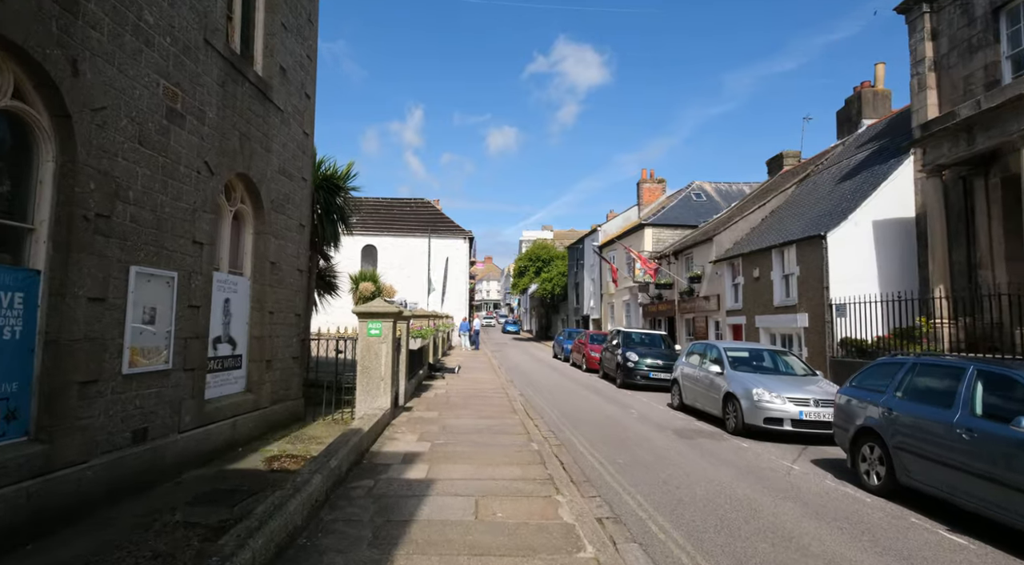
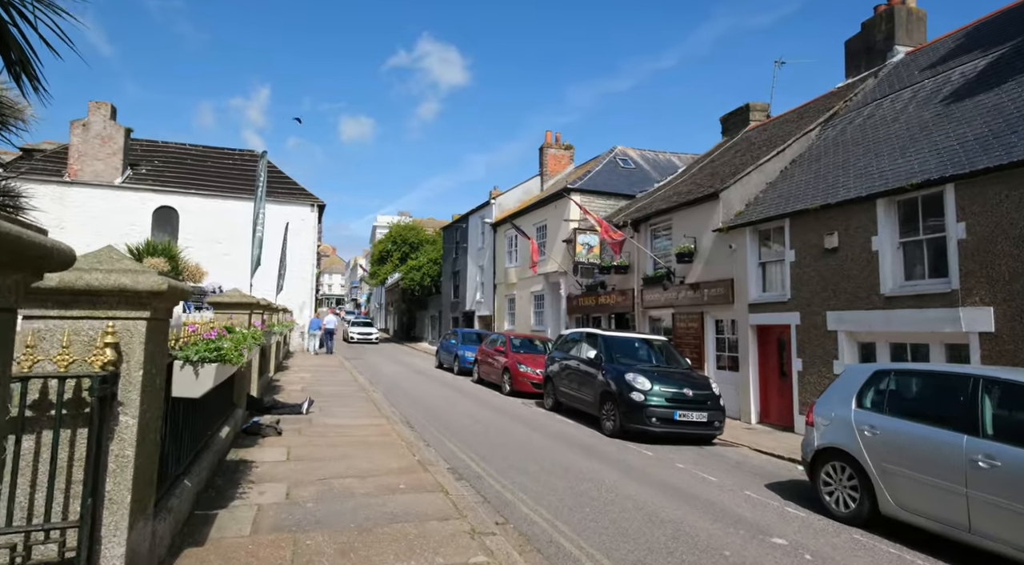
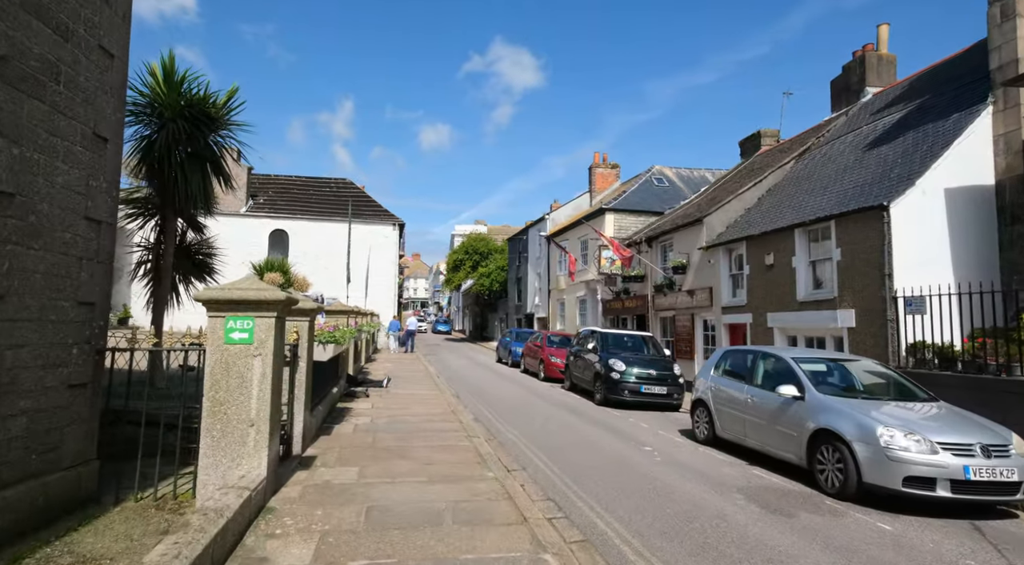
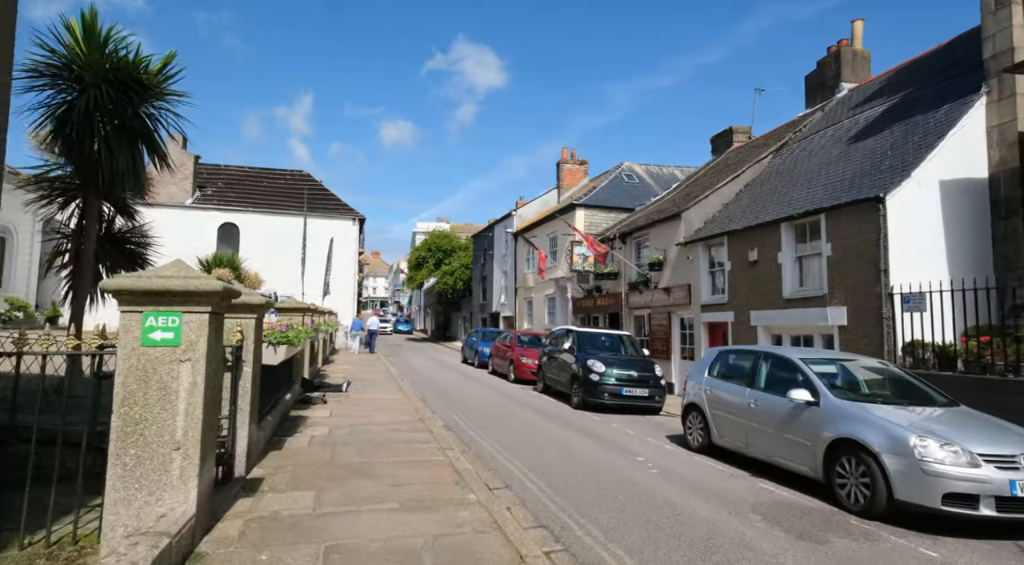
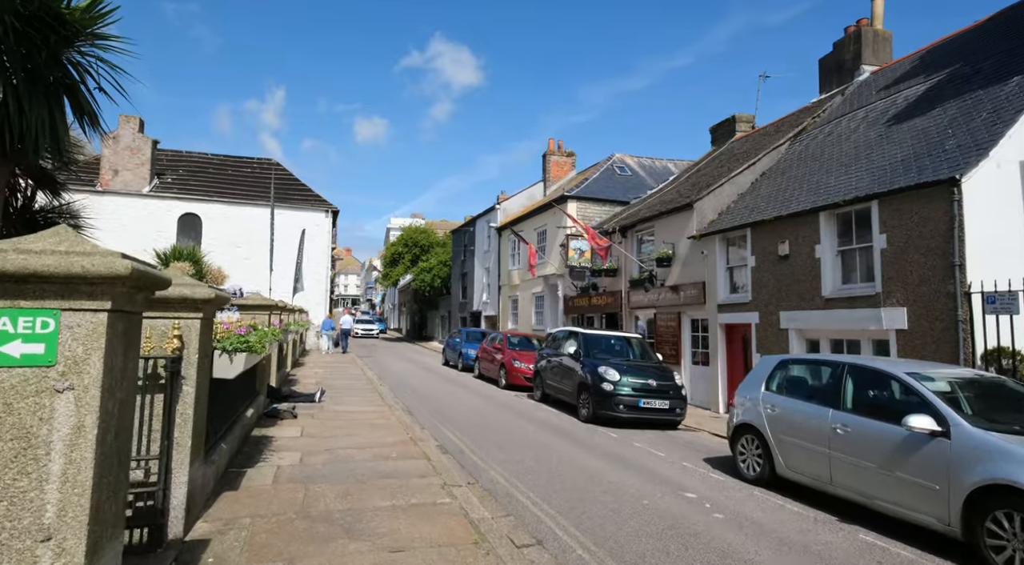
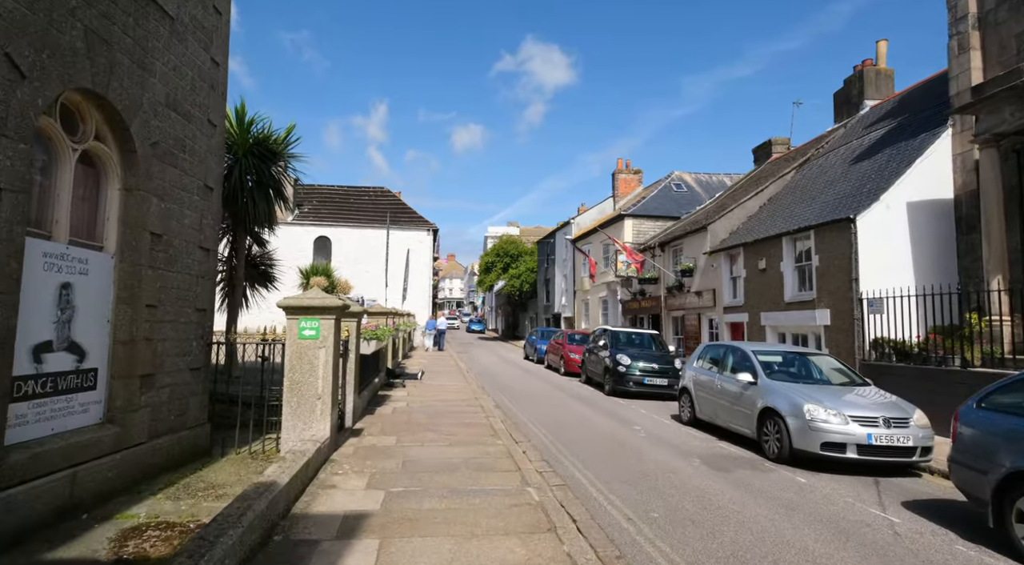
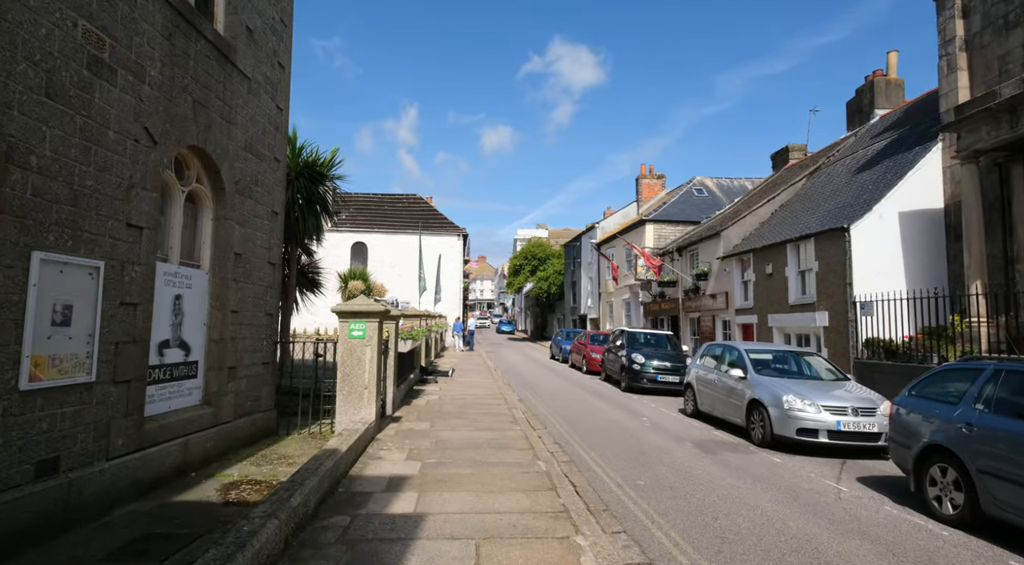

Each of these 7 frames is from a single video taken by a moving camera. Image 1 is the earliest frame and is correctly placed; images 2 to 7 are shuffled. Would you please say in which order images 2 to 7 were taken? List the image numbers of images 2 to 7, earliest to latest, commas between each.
7, 6, 3, 4, 5, 2
